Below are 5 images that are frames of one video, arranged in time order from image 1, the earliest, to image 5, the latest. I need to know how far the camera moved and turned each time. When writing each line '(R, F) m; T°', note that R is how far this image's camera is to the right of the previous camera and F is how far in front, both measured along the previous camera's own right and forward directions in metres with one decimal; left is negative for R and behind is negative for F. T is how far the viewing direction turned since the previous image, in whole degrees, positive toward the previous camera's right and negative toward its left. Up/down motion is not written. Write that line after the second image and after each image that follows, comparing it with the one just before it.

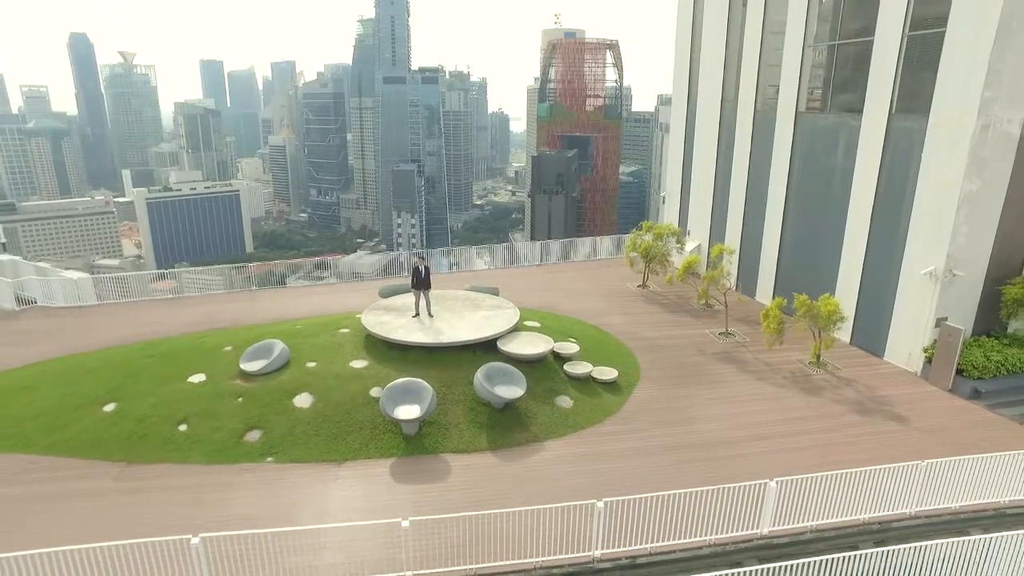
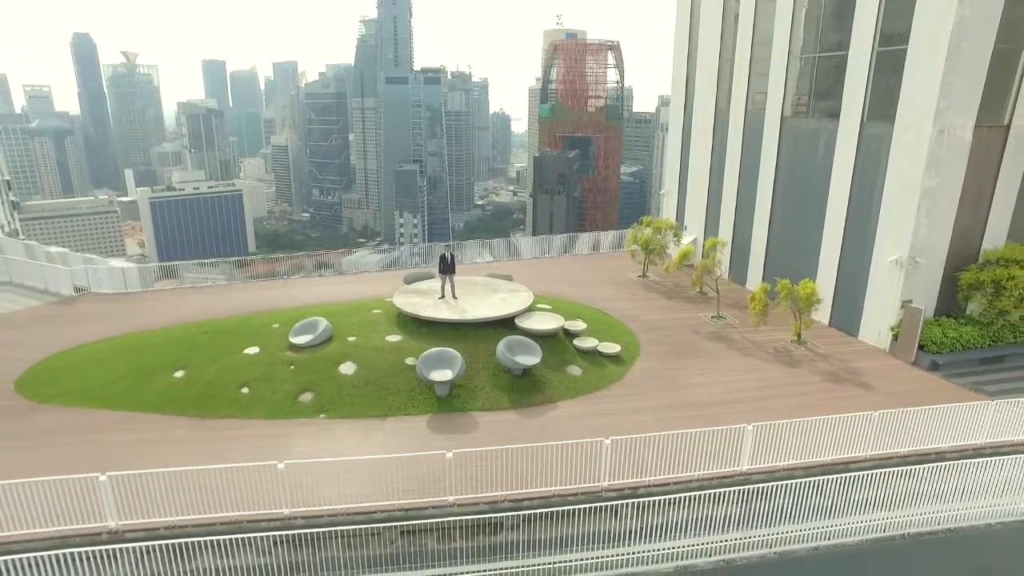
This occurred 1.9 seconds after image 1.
(-0.4, -1.7) m; 0°
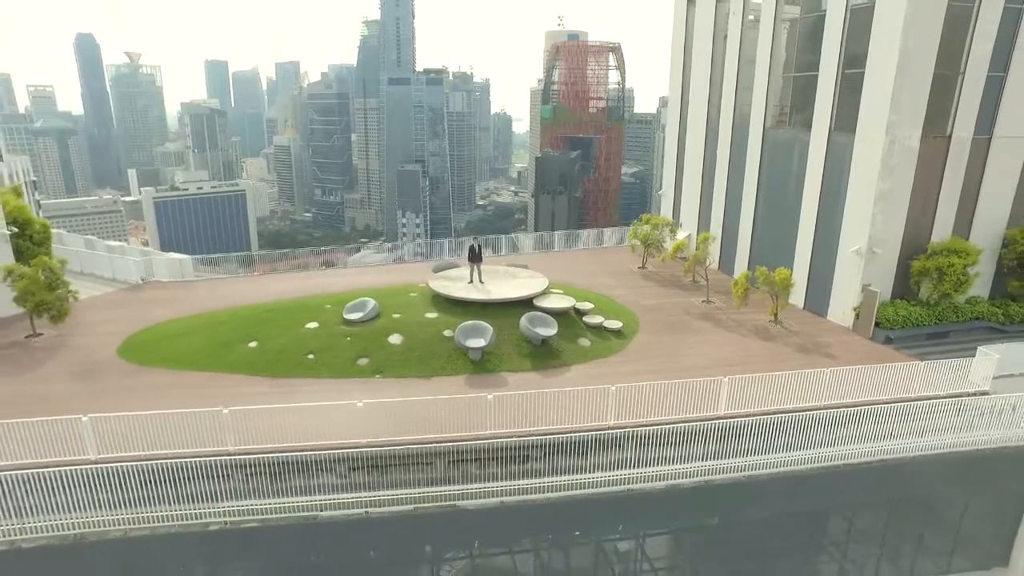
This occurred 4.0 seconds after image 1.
(-0.5, -2.5) m; 0°
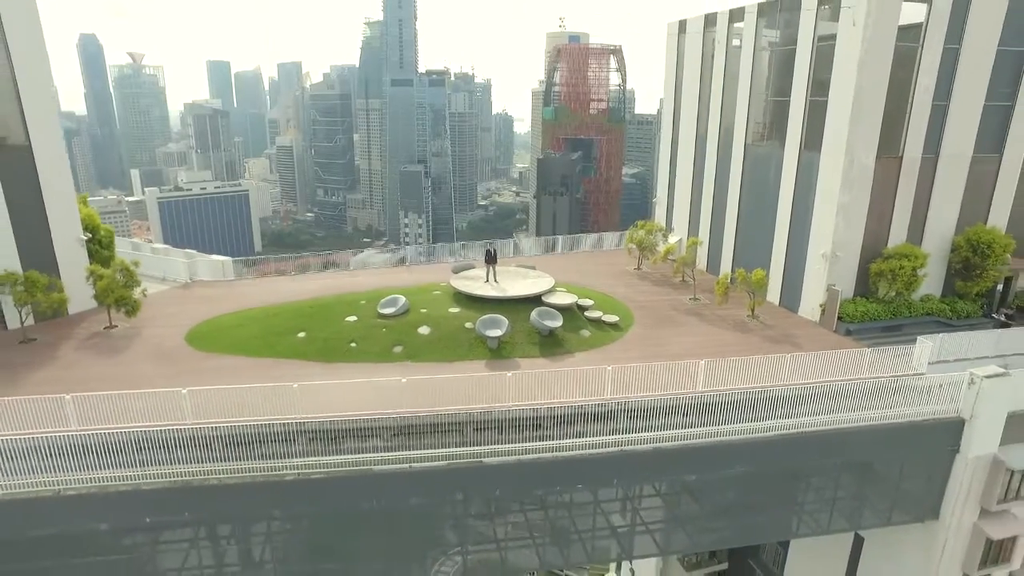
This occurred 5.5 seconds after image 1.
(-0.3, -2.5) m; 0°
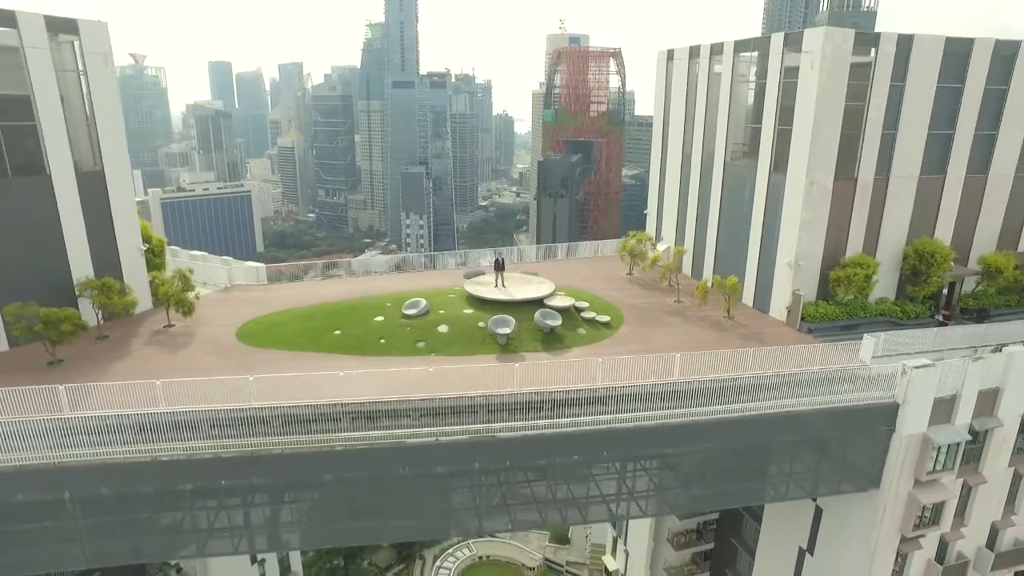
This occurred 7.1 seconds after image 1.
(-0.2, -2.8) m; 0°
